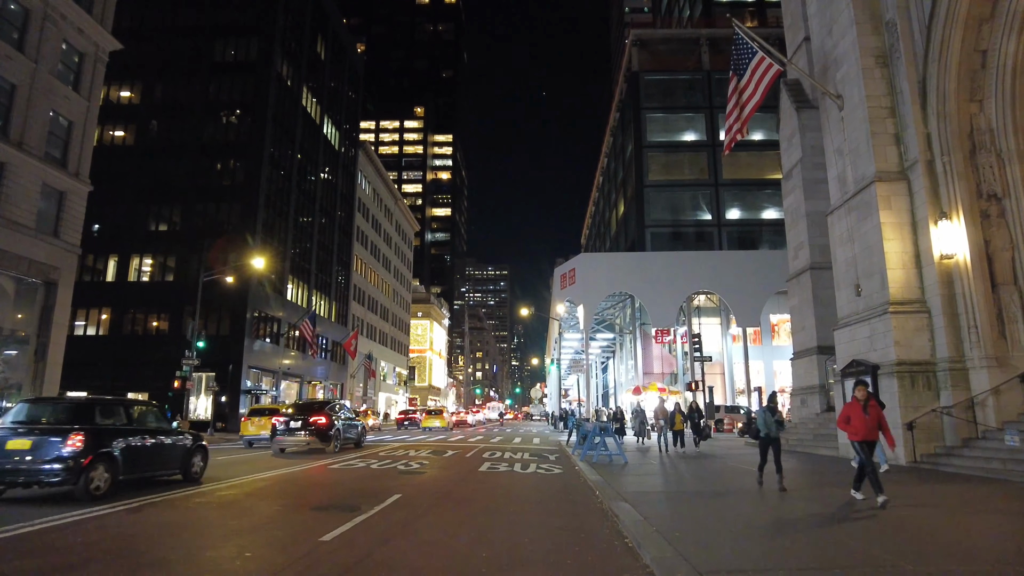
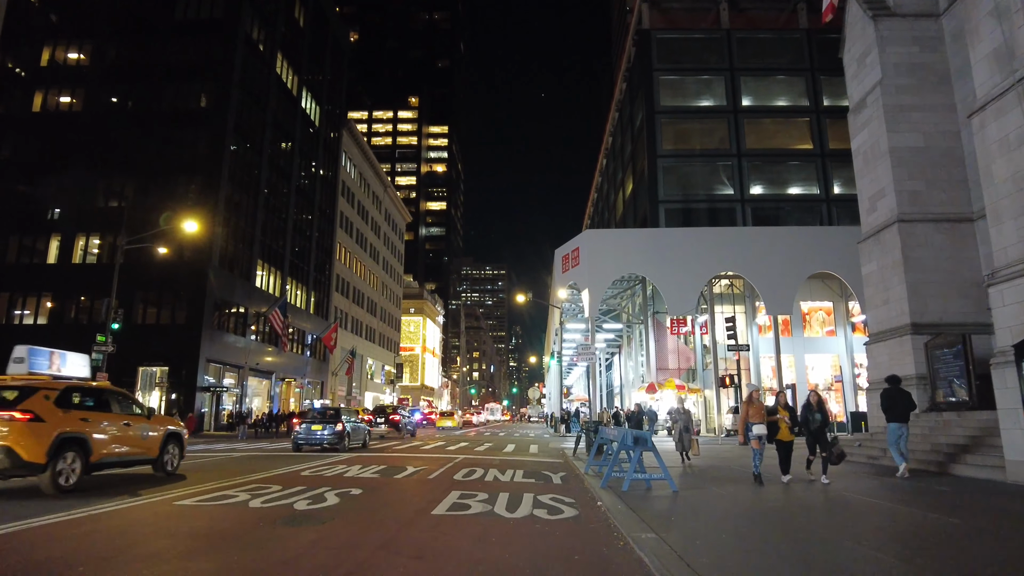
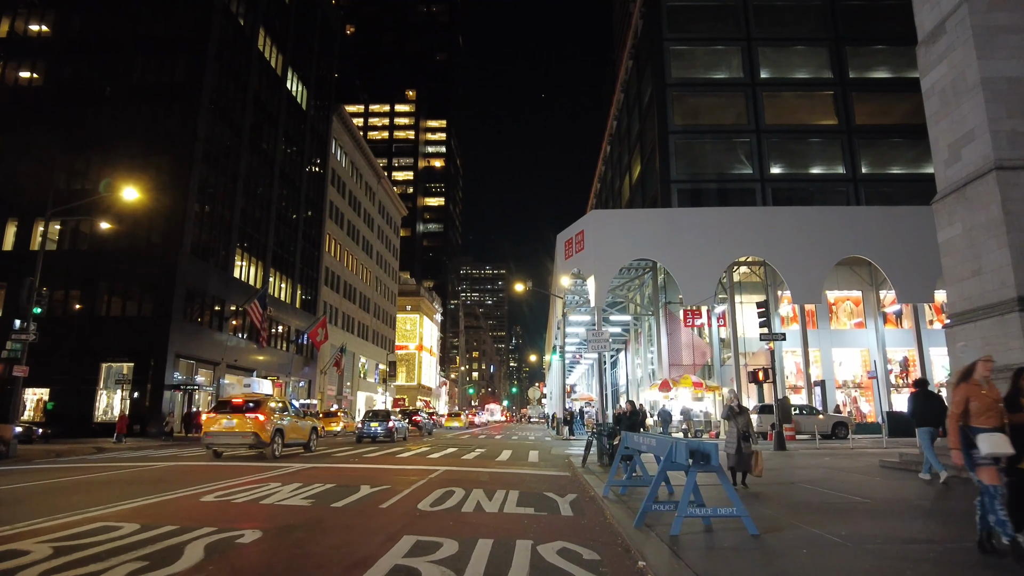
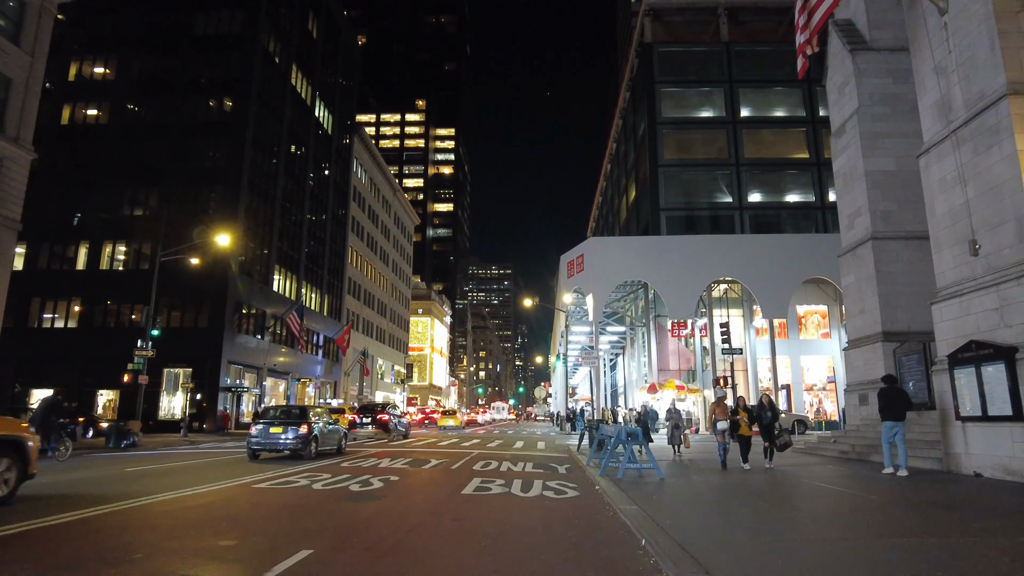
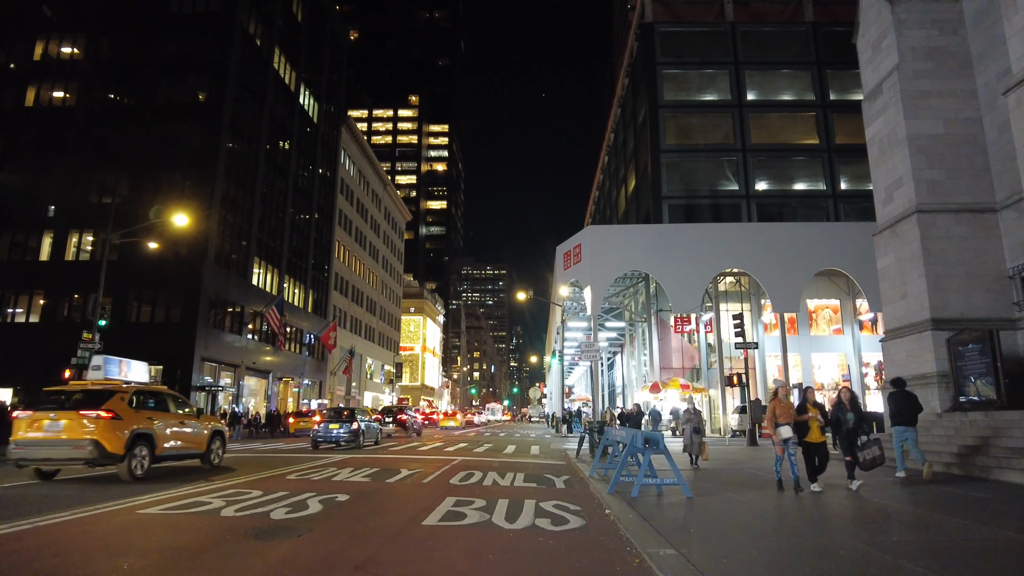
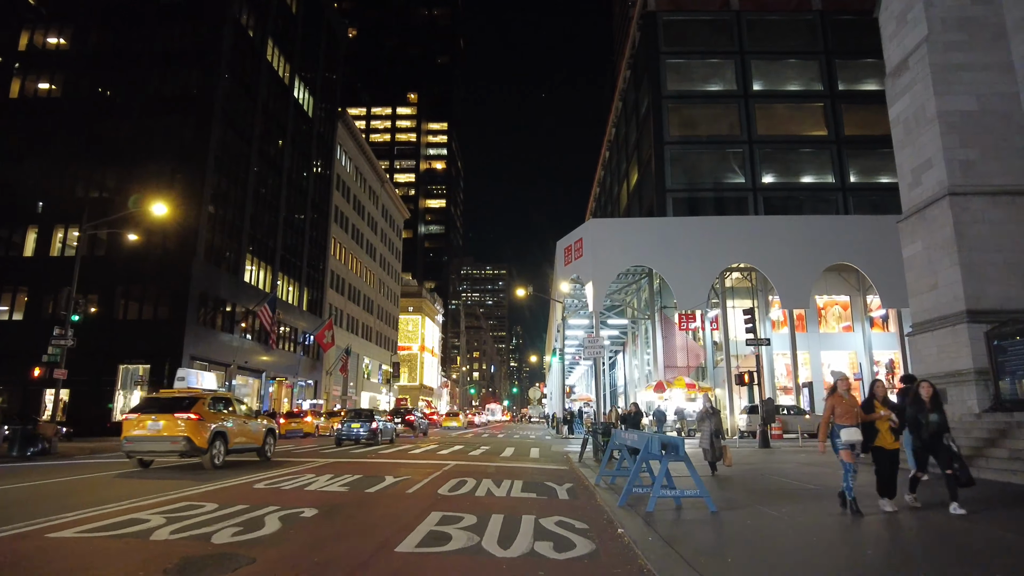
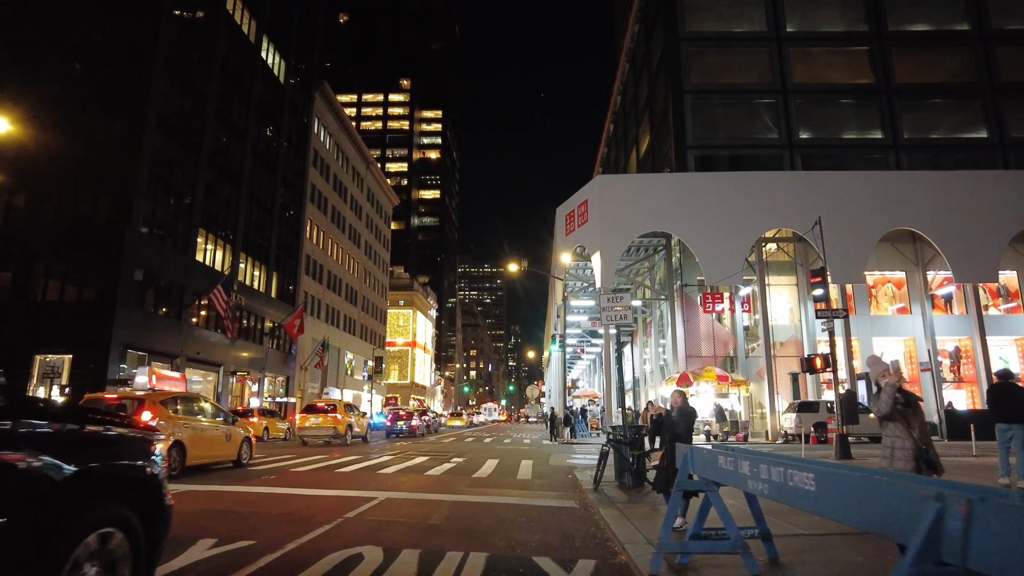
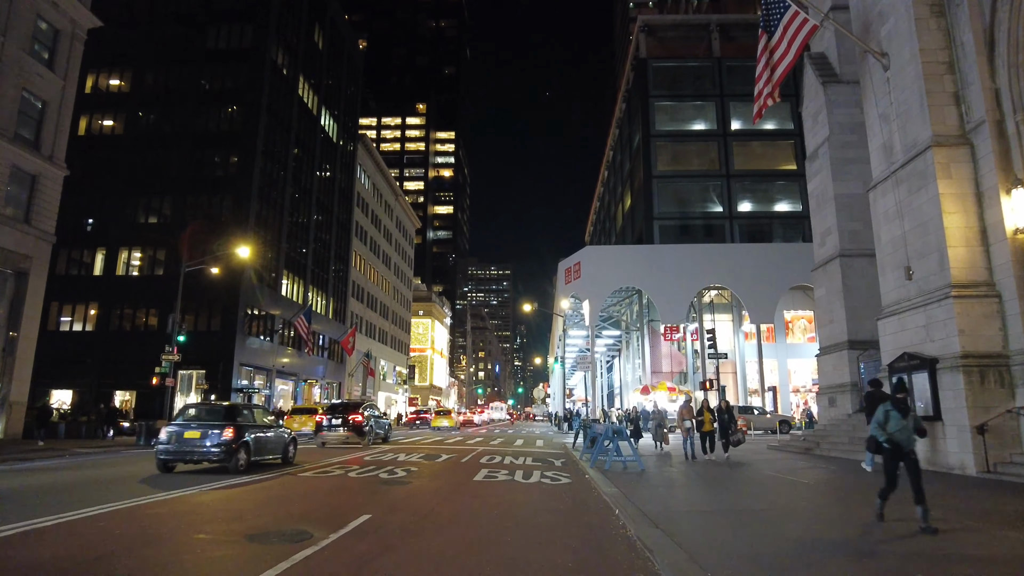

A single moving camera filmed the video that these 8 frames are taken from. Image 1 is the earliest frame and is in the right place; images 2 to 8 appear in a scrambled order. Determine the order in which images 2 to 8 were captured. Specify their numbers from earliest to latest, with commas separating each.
8, 4, 2, 5, 6, 3, 7
